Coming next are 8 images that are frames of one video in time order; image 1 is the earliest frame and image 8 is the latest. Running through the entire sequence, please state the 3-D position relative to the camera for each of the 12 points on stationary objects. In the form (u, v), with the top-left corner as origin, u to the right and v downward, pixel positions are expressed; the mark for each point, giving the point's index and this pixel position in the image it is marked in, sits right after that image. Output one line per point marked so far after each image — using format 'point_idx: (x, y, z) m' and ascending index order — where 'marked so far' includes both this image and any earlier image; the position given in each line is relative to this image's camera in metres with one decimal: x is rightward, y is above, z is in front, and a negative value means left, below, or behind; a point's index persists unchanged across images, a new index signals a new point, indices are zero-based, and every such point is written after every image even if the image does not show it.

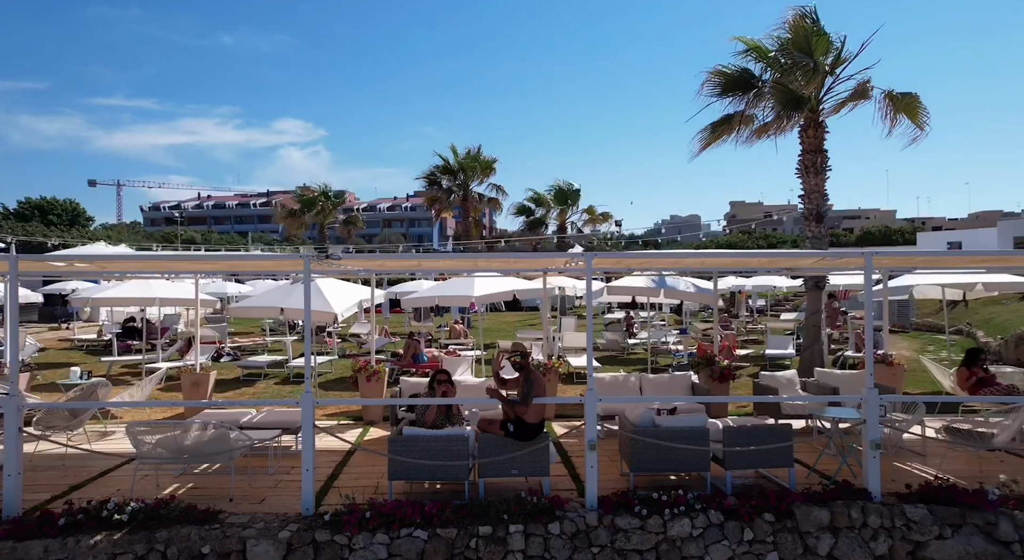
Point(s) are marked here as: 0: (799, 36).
0: (+4.4, +3.6, +10.1) m
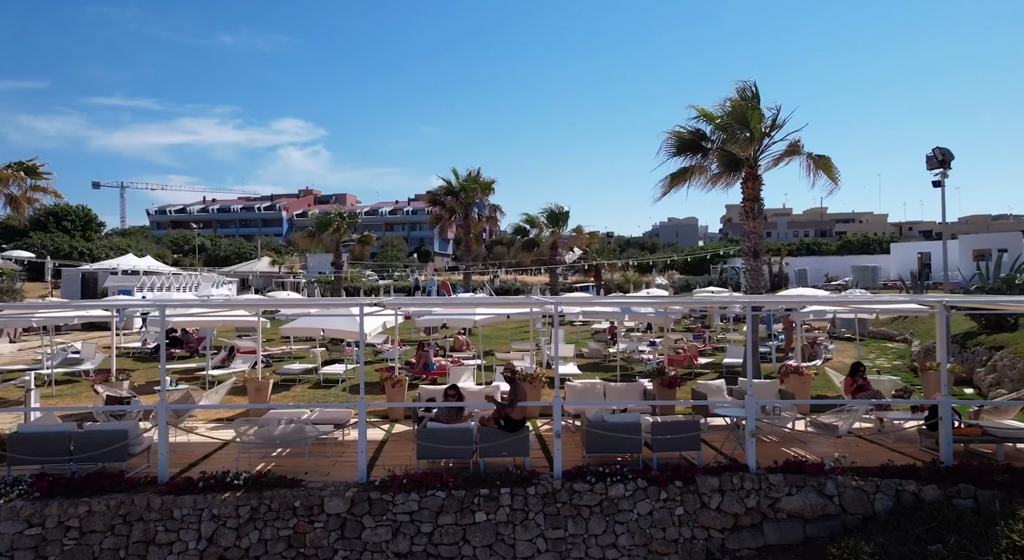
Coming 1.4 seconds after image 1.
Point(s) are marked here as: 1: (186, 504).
0: (+4.3, +3.1, +12.6) m
1: (-3.6, -2.4, +7.1) m
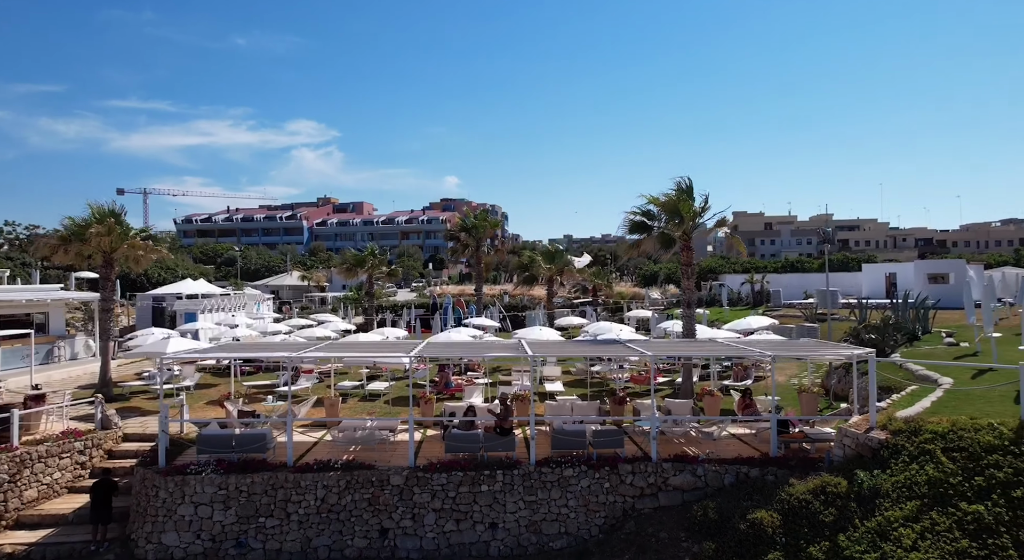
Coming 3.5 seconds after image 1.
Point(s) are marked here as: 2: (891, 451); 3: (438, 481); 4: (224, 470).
0: (+4.2, +2.0, +17.4) m
1: (-3.8, -3.6, +12.1) m
2: (+6.3, -2.9, +11.0) m
3: (-1.4, -3.7, +12.1) m
4: (-5.3, -3.5, +12.2) m
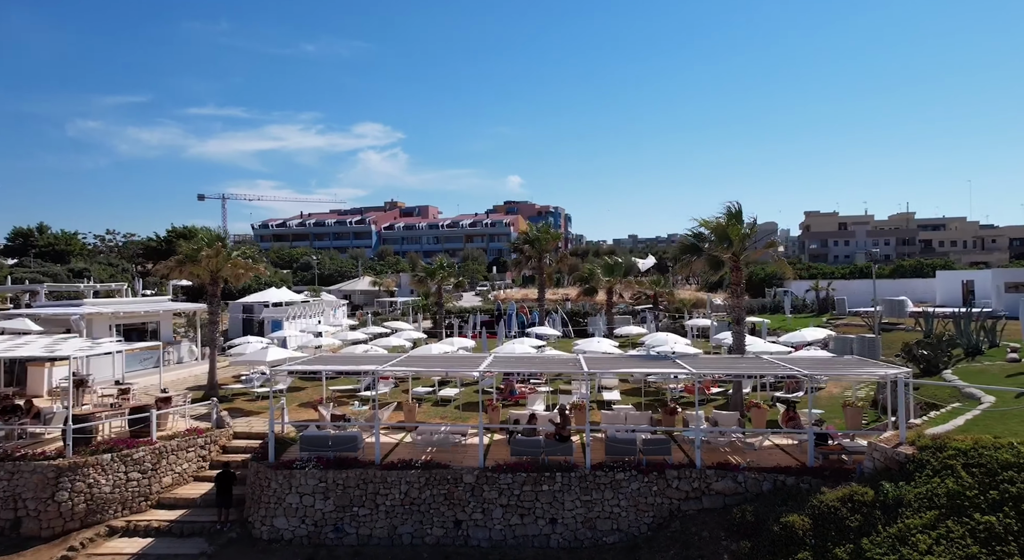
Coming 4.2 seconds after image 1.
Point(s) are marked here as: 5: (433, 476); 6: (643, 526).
0: (+5.9, +1.4, +18.6) m
1: (-2.5, -4.1, +14.1) m
2: (+7.4, -3.4, +12.0) m
3: (-0.2, -4.2, +13.9) m
4: (-4.1, -4.0, +14.3) m
5: (-1.7, -4.2, +14.0) m
6: (+2.7, -5.1, +13.6) m
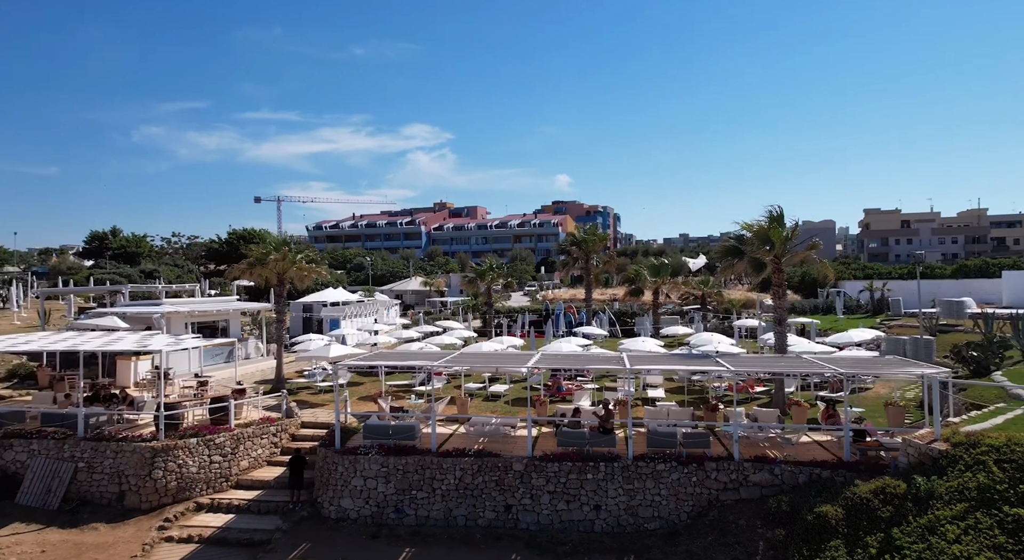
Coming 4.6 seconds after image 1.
0: (+7.3, +1.4, +19.2) m
1: (-1.5, -4.2, +15.2) m
2: (+8.3, -3.4, +12.5) m
3: (+0.9, -4.2, +14.8) m
4: (-3.0, -4.0, +15.6) m
5: (-0.6, -4.2, +15.1) m
6: (+3.7, -5.1, +14.4) m
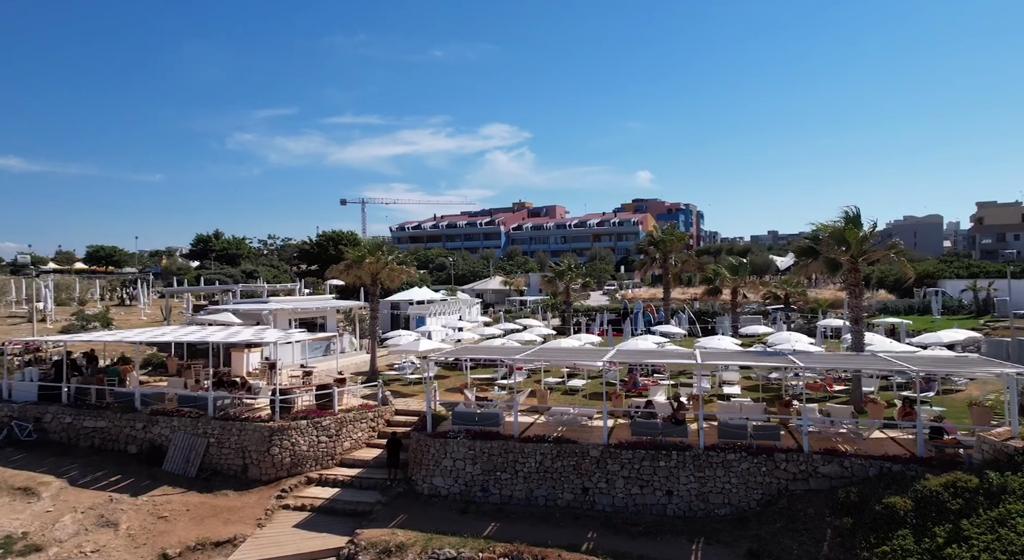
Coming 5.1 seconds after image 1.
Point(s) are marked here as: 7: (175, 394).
0: (+9.6, +1.4, +19.4) m
1: (+0.4, -4.2, +16.5) m
2: (+9.8, -3.4, +12.6) m
3: (+2.7, -4.2, +15.8) m
4: (-1.0, -4.0, +17.0) m
5: (+1.3, -4.2, +16.3) m
6: (+5.5, -5.1, +15.1) m
7: (-9.8, -3.3, +19.3) m
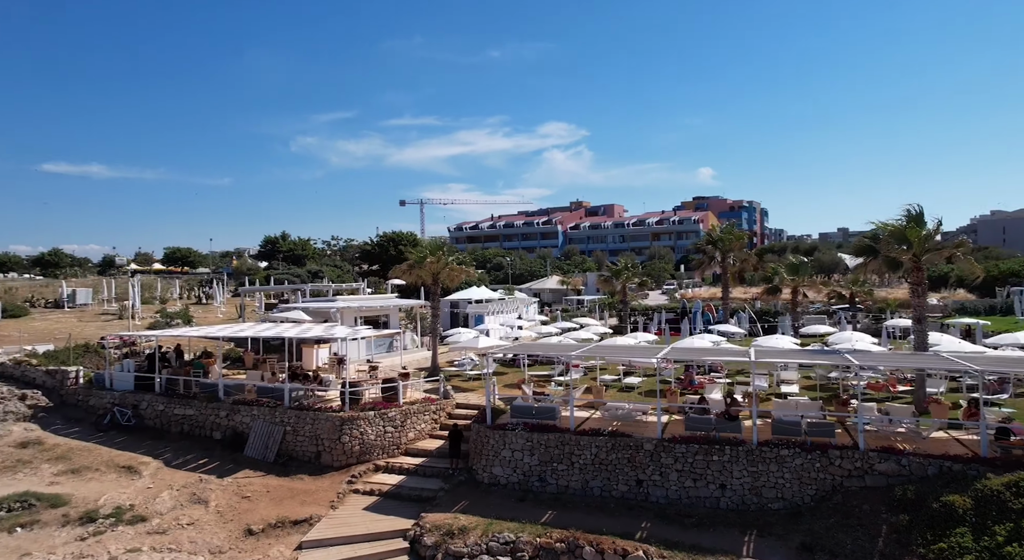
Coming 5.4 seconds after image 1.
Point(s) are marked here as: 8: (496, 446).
0: (+11.2, +1.5, +19.2) m
1: (+1.9, -4.1, +17.1) m
2: (+10.9, -3.3, +12.4) m
3: (+4.1, -4.2, +16.2) m
4: (+0.5, -4.0, +17.7) m
5: (+2.7, -4.1, +16.8) m
6: (+6.8, -5.0, +15.2) m
7: (-8.1, -3.3, +20.8) m
8: (-0.4, -4.5, +17.8) m
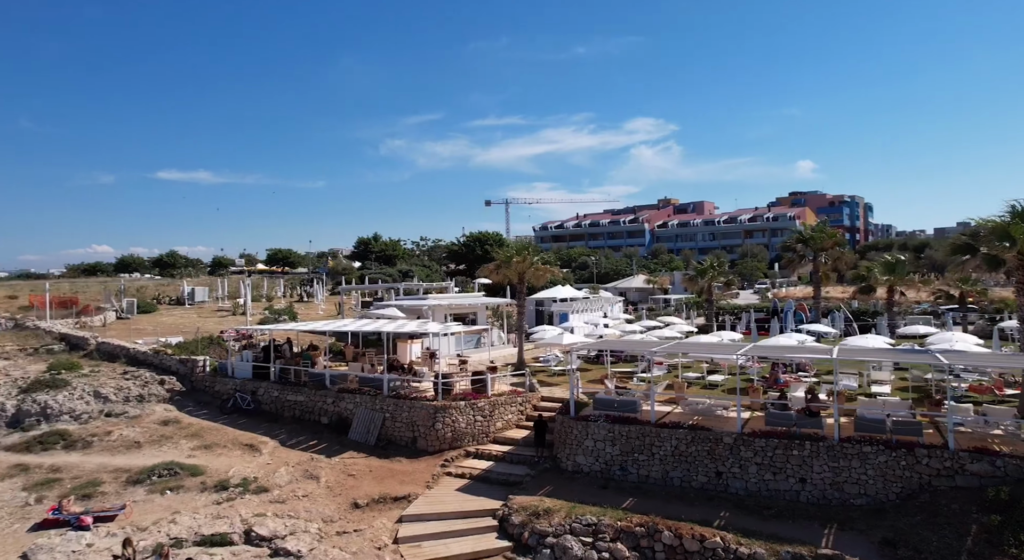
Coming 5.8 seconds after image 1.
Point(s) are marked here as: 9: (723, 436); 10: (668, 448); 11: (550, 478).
0: (+13.6, +1.6, +18.5) m
1: (+4.1, -4.1, +17.7) m
2: (+12.4, -3.3, +11.9) m
3: (+6.2, -4.1, +16.5) m
4: (+2.8, -3.9, +18.5) m
5: (+4.9, -4.1, +17.3) m
6: (+8.8, -5.0, +15.2) m
7: (-5.3, -3.3, +22.6) m
8: (+1.9, -4.4, +18.7) m
9: (+5.4, -4.0, +17.0) m
10: (+4.1, -4.5, +17.6) m
11: (+1.0, -5.5, +18.2) m
